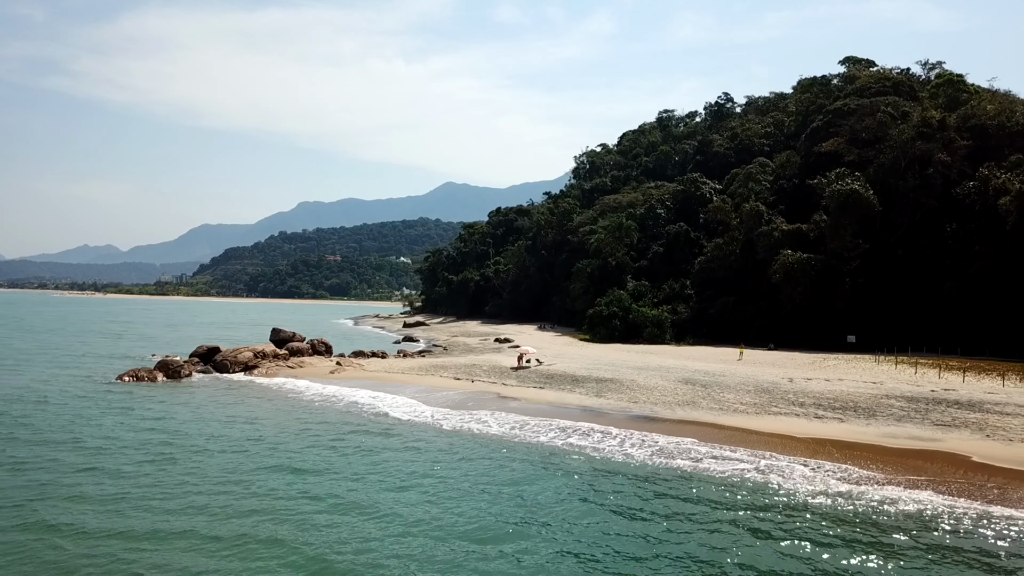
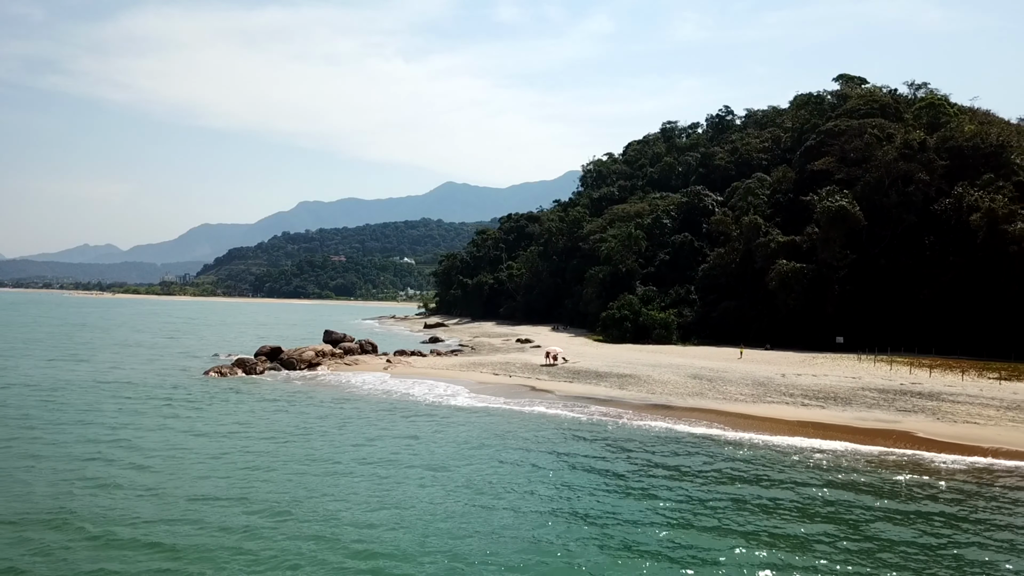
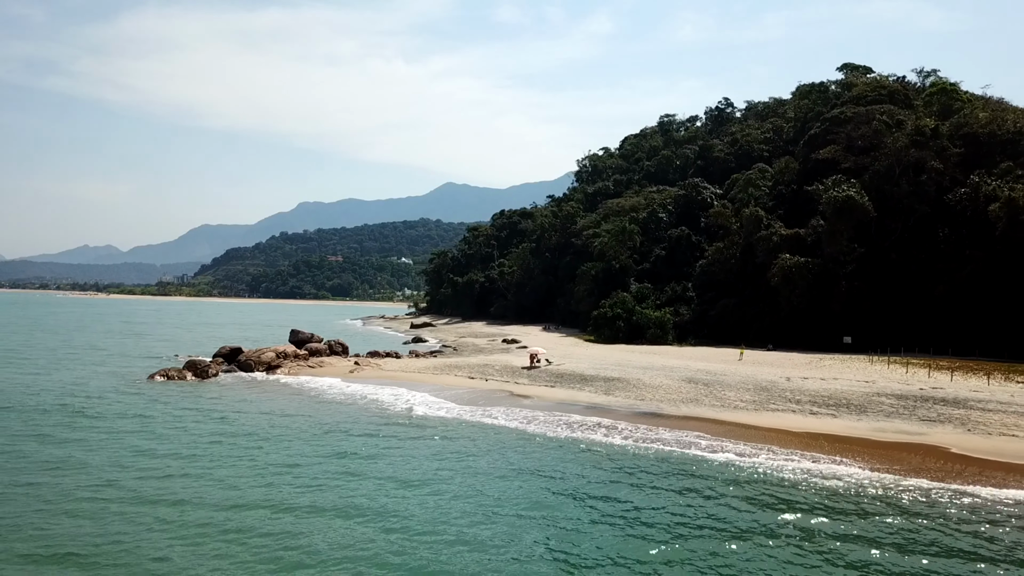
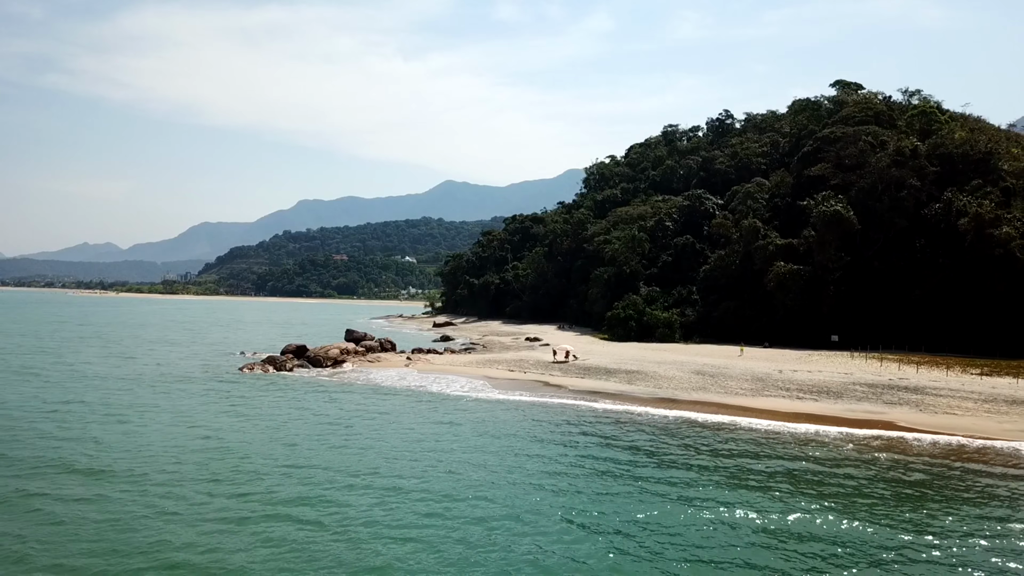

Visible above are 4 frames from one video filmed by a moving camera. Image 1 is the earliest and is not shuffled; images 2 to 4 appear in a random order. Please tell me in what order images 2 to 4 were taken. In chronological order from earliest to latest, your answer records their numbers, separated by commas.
3, 2, 4
